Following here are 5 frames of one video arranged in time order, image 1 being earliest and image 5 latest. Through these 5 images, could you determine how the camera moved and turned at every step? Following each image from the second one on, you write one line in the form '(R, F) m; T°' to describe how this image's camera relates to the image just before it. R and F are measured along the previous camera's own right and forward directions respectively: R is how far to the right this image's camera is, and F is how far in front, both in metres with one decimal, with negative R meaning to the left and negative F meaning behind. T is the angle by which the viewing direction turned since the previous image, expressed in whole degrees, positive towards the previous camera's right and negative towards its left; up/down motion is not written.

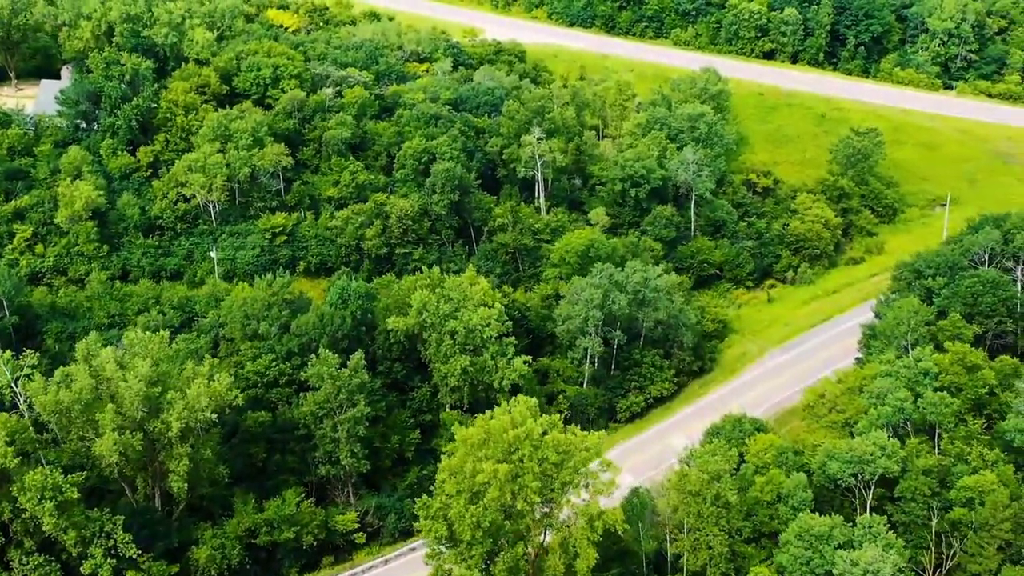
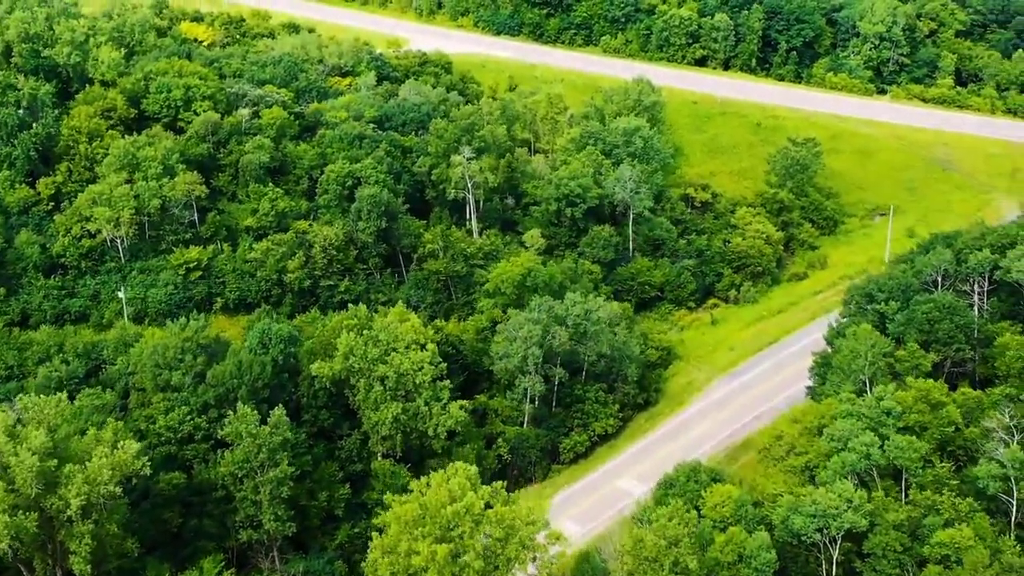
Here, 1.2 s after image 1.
(+0.1, +2.7) m; +4°
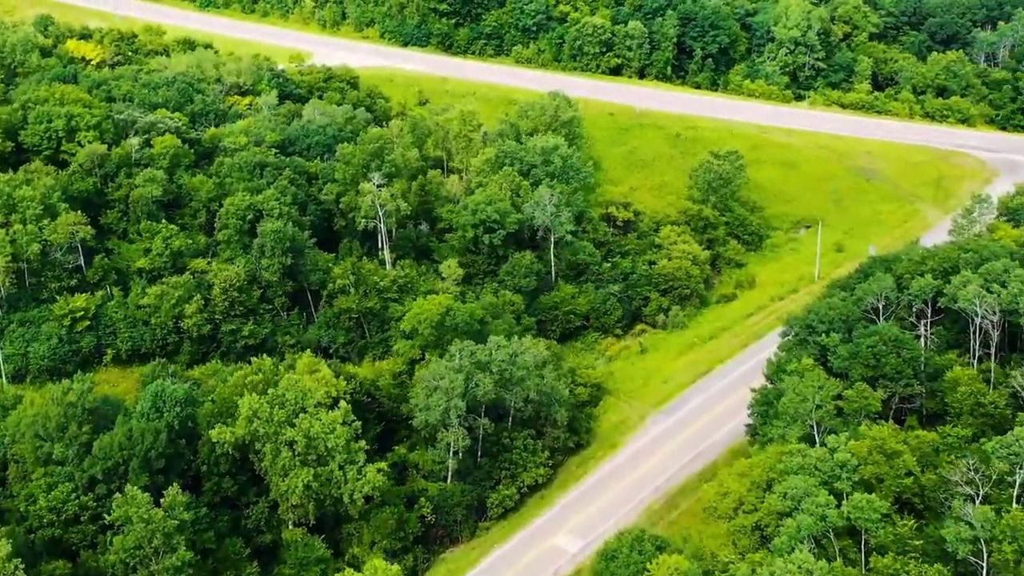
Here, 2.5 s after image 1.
(+0.1, +3.1) m; +4°
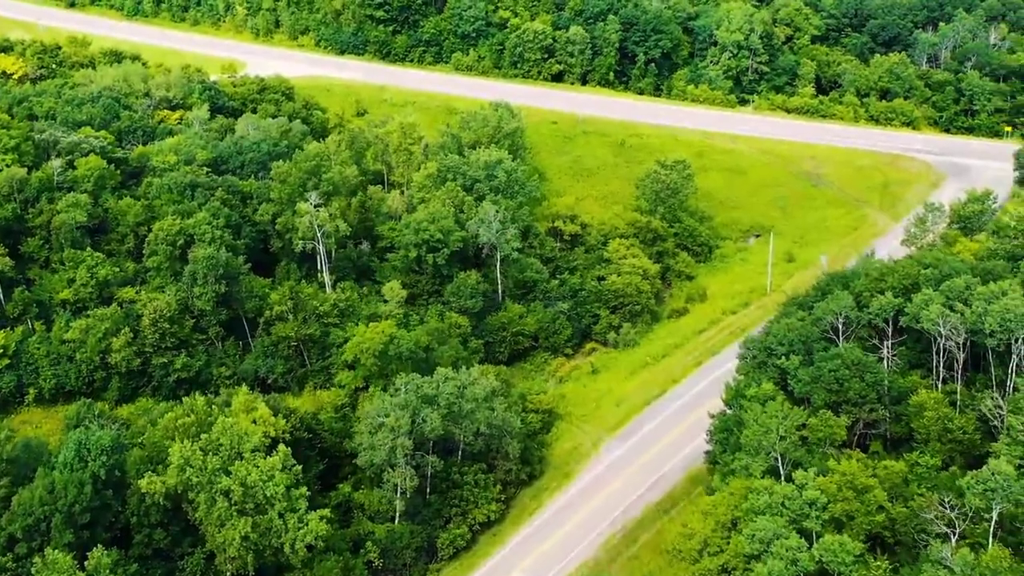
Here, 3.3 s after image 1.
(0.0, +1.8) m; +3°
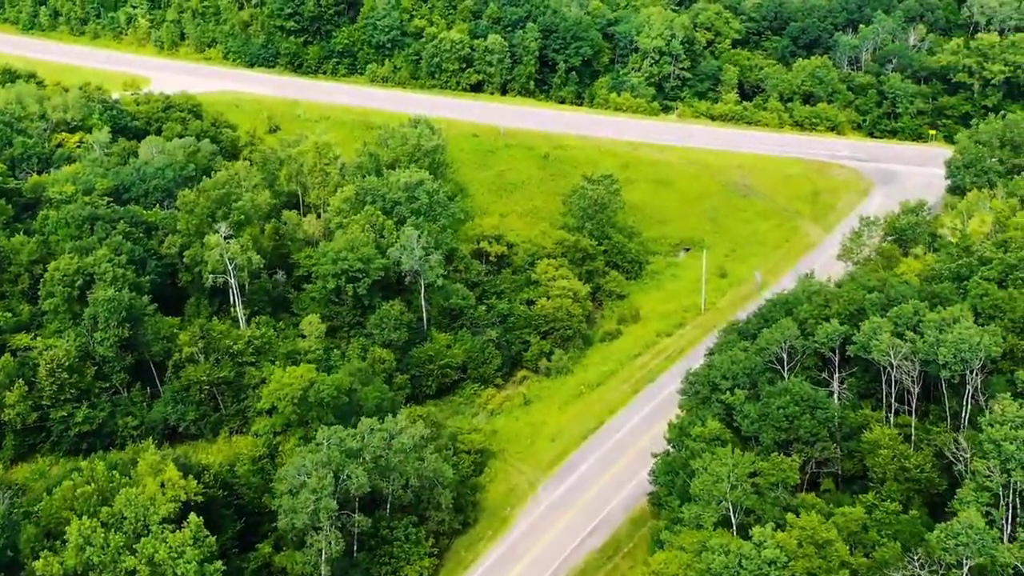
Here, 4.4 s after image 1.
(0.0, +2.3) m; +4°
